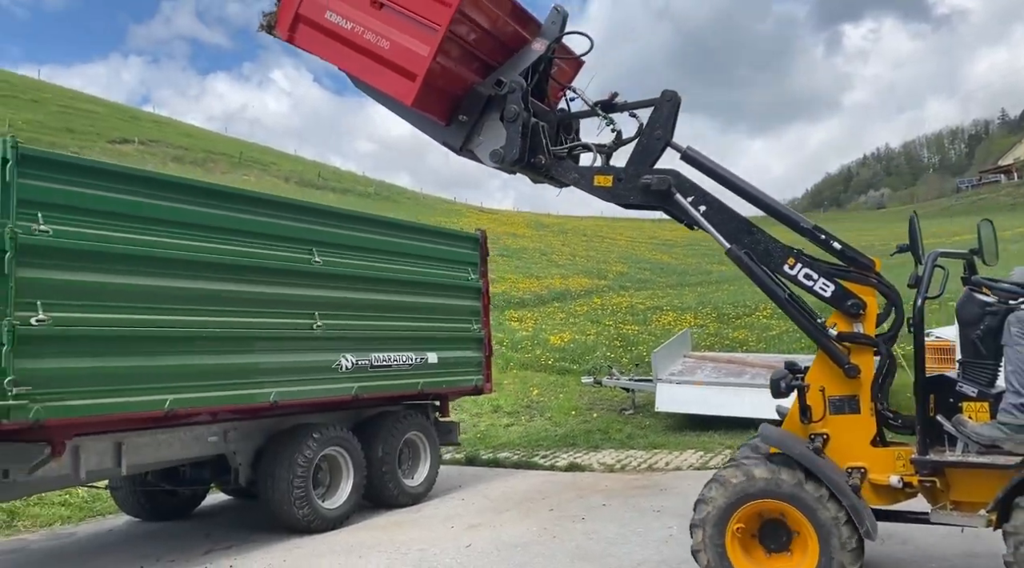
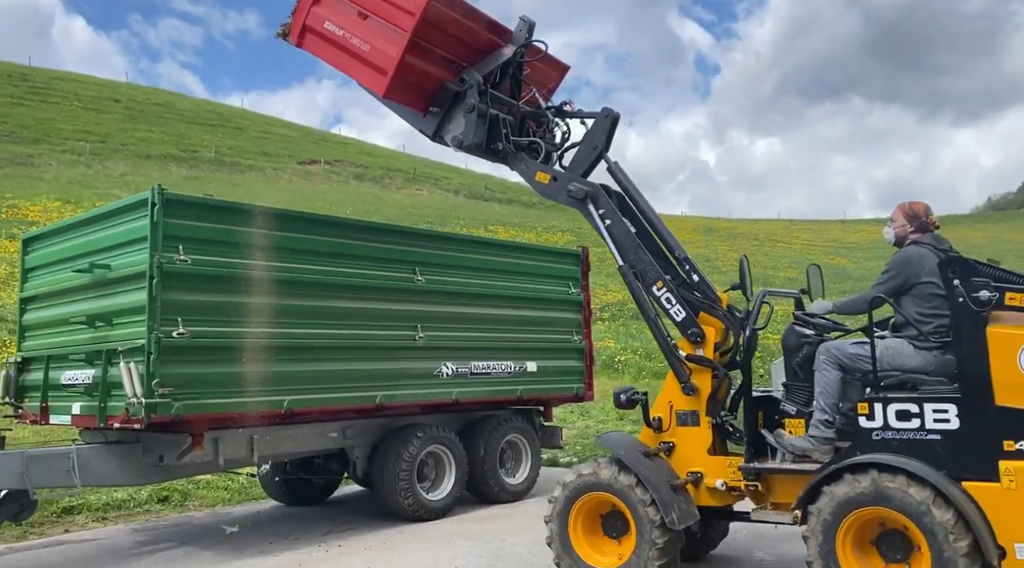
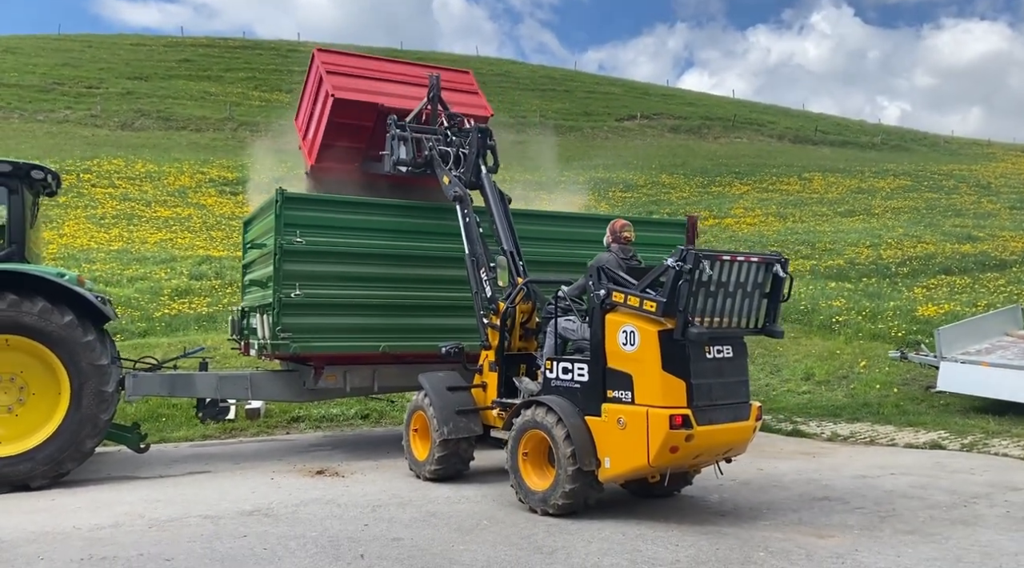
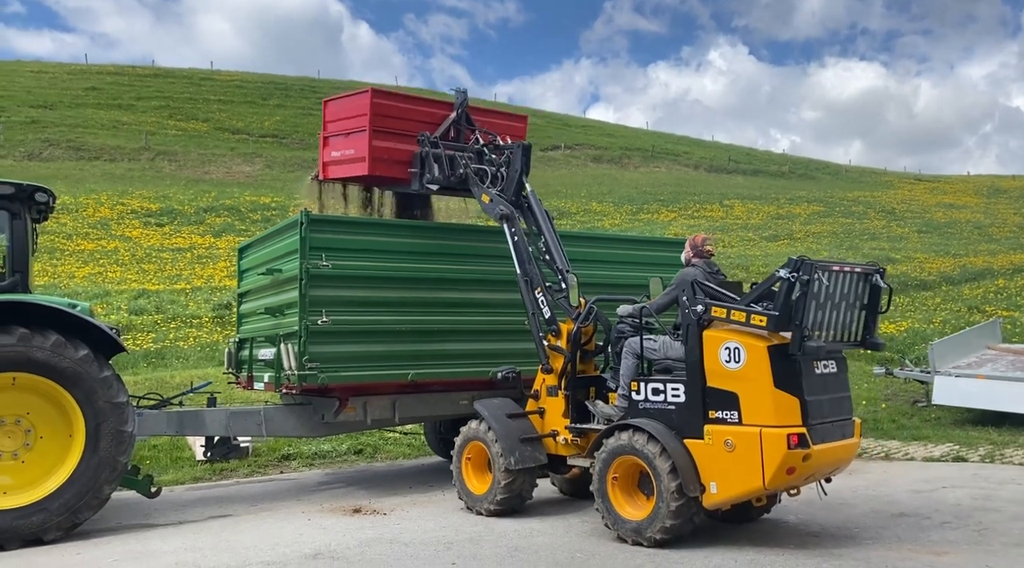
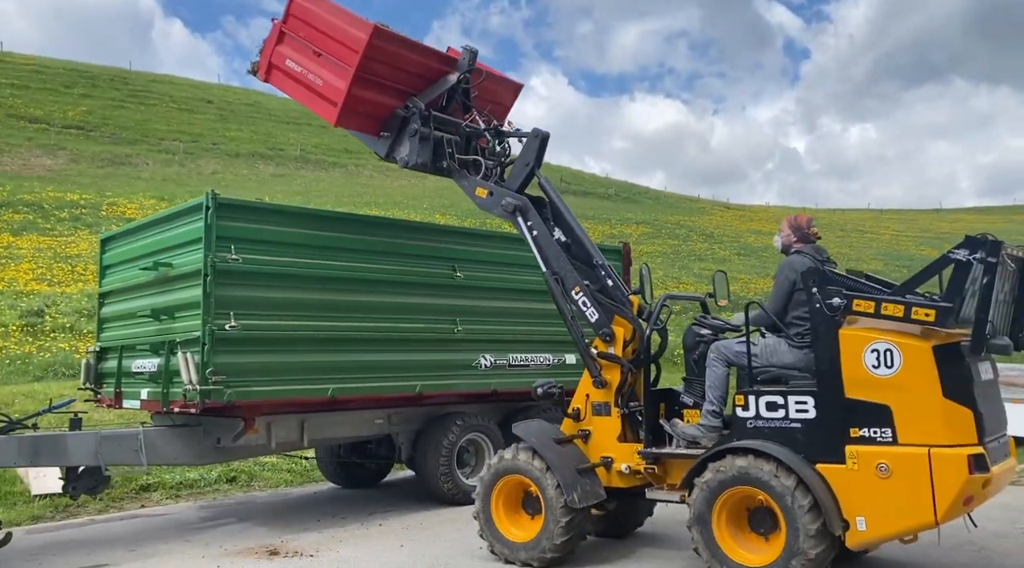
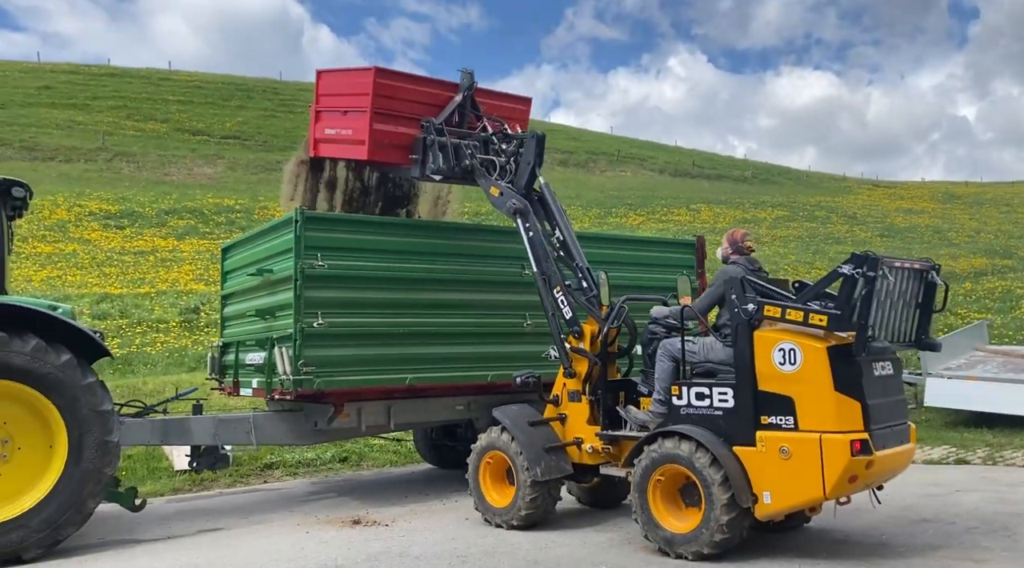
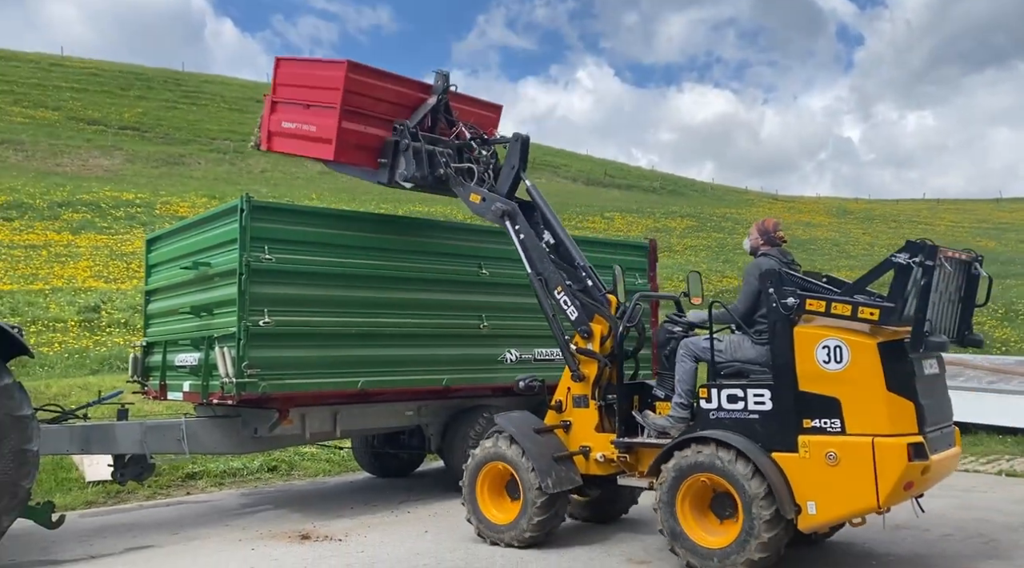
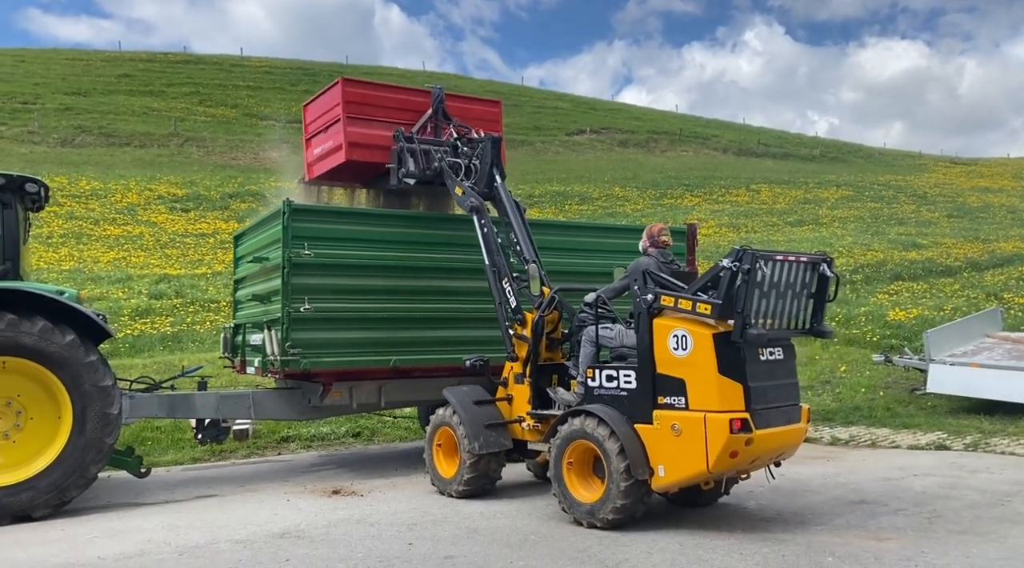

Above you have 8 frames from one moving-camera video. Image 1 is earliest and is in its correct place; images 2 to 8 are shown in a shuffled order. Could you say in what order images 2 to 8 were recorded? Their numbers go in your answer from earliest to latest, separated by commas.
2, 5, 7, 6, 4, 8, 3
